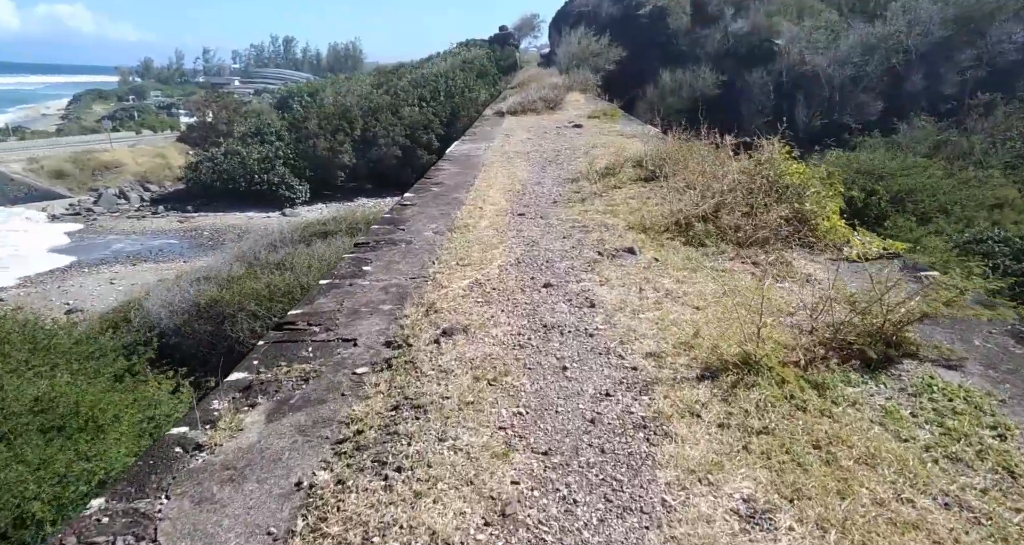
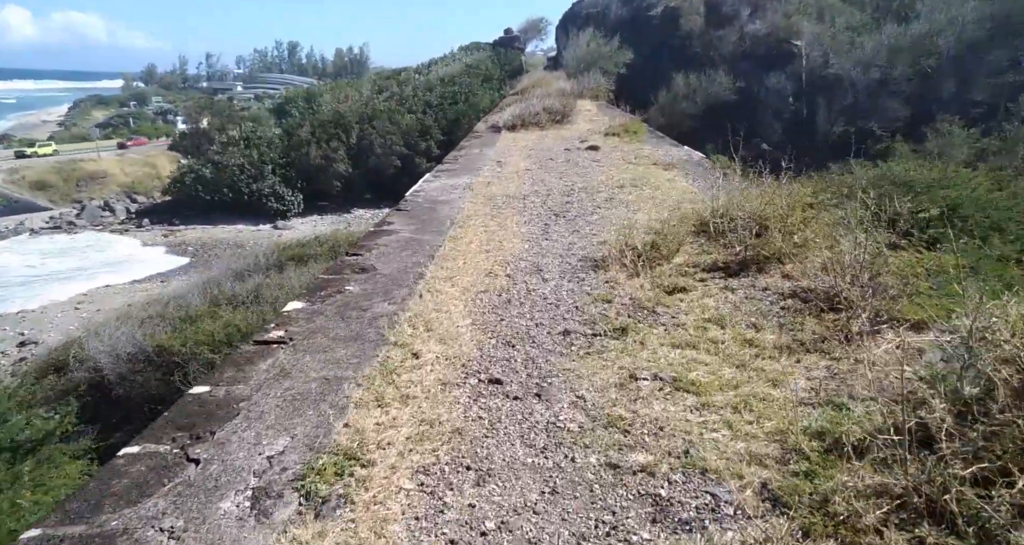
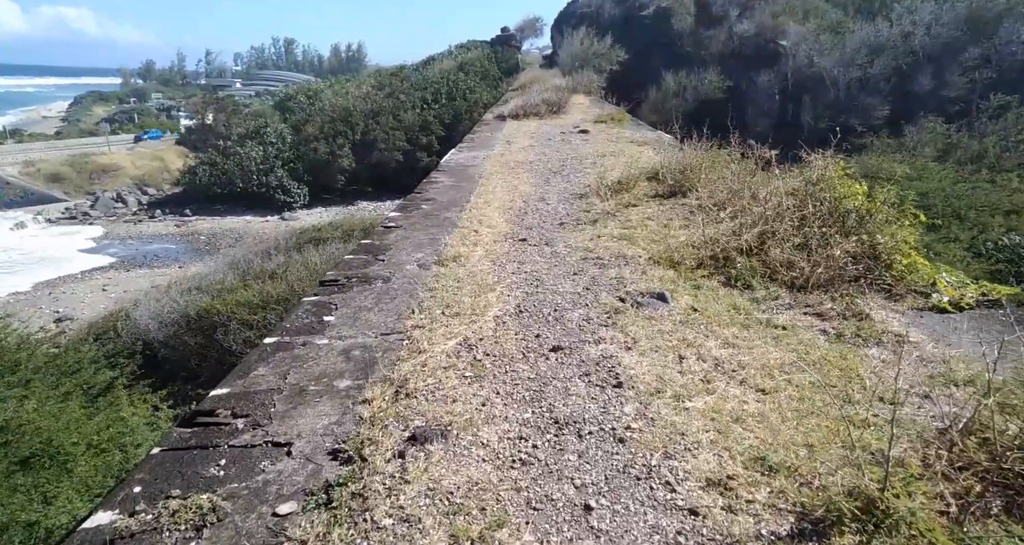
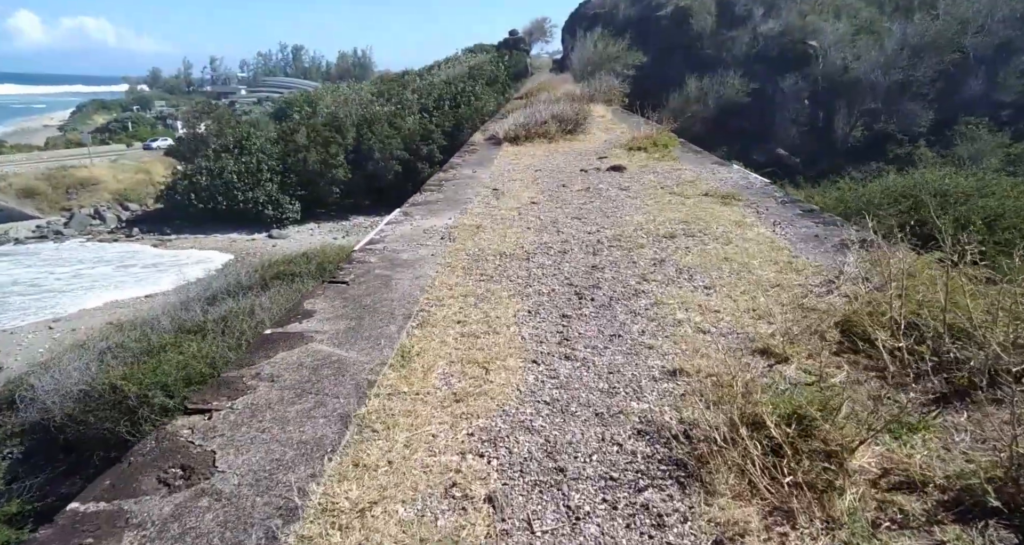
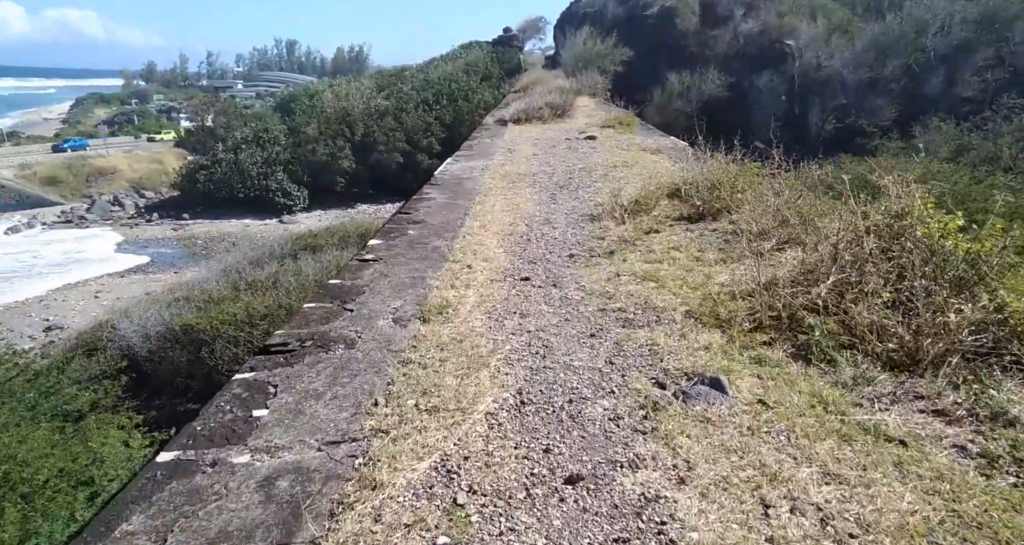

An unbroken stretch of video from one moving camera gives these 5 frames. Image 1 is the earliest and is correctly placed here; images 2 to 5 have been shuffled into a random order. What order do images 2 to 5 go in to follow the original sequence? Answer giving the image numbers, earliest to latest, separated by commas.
3, 5, 2, 4
